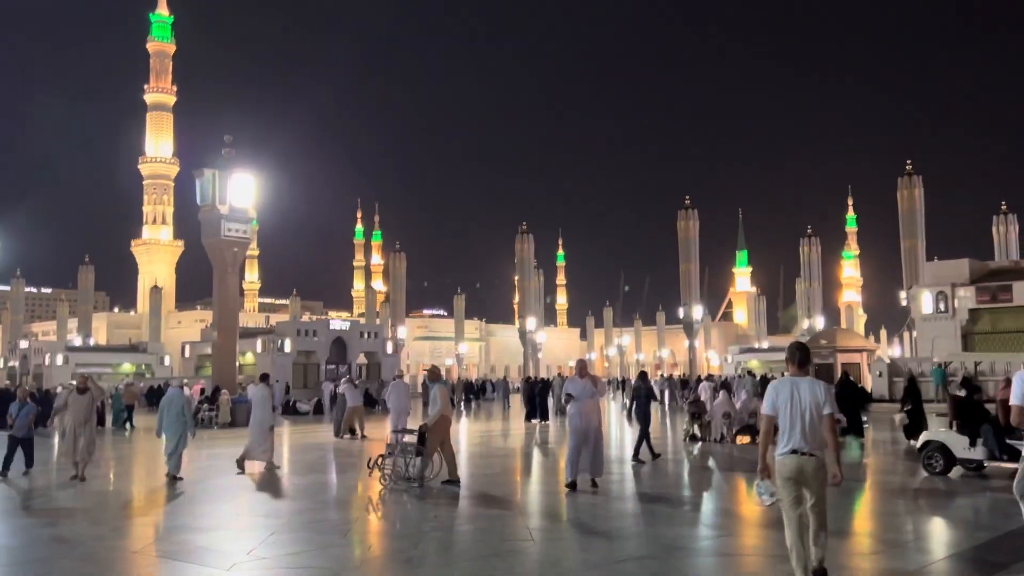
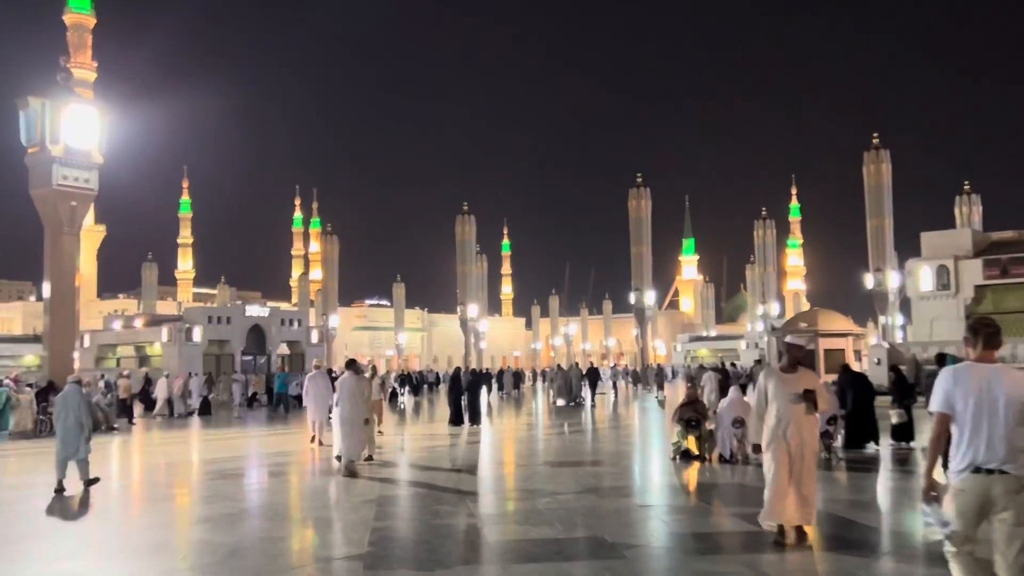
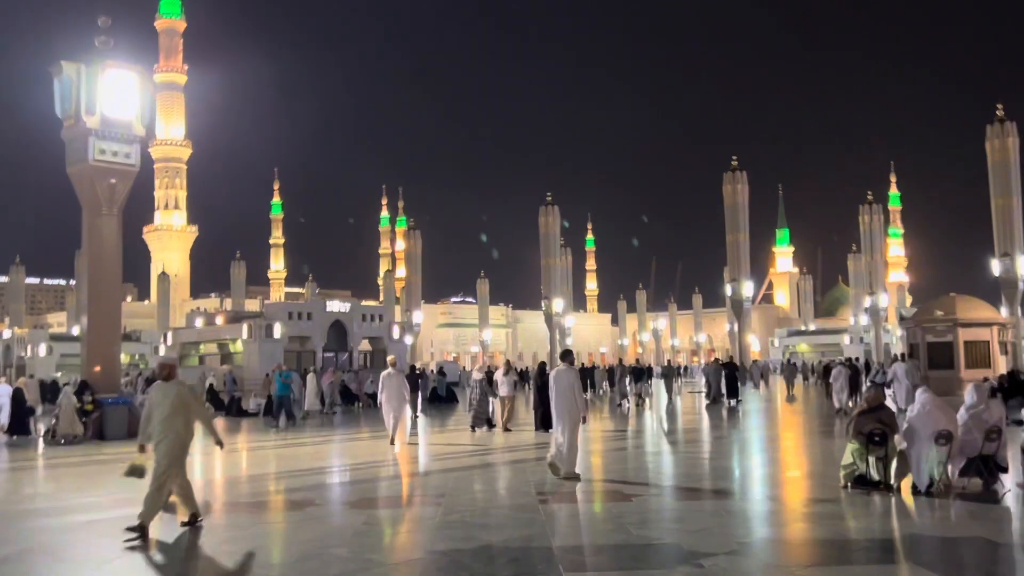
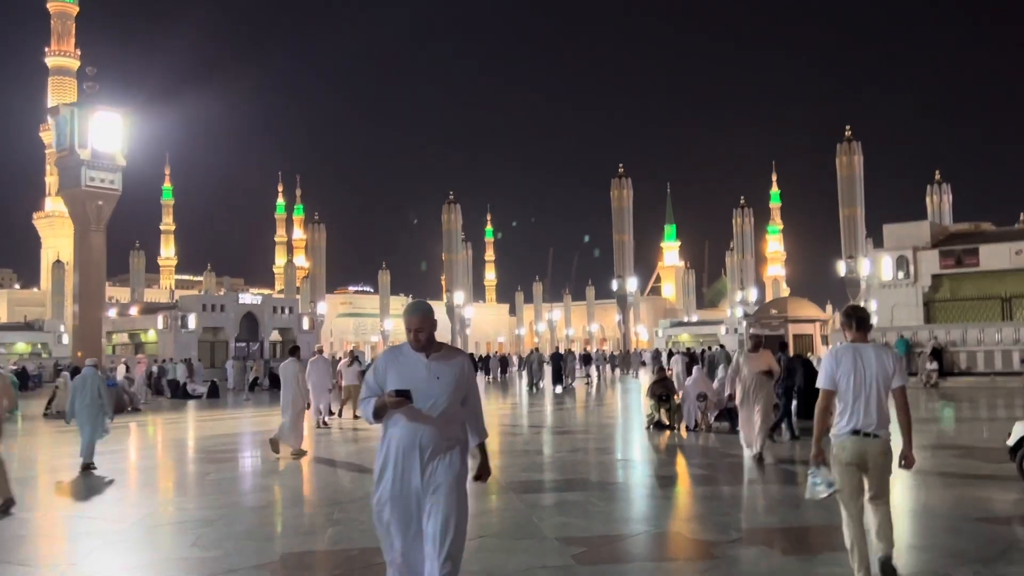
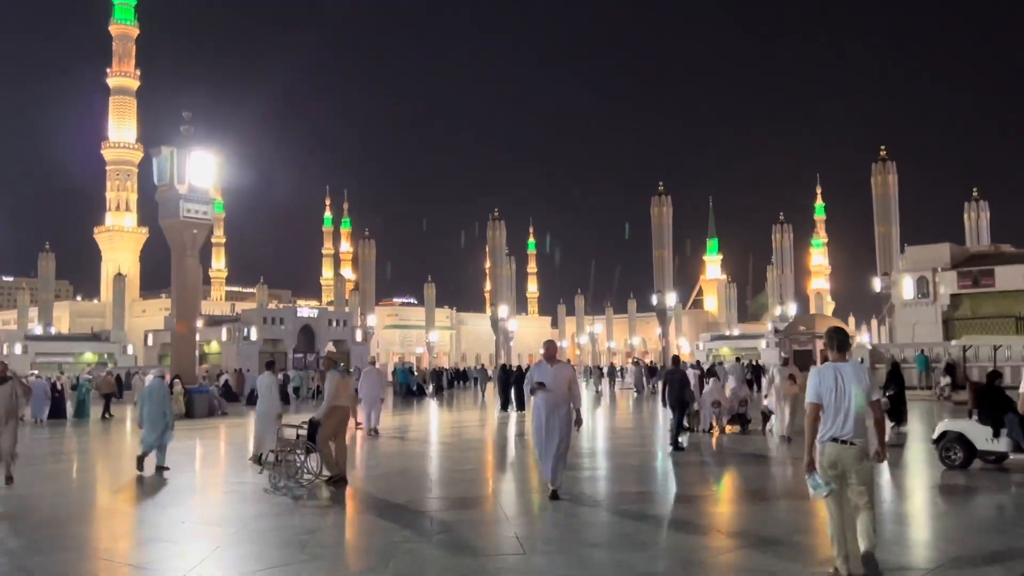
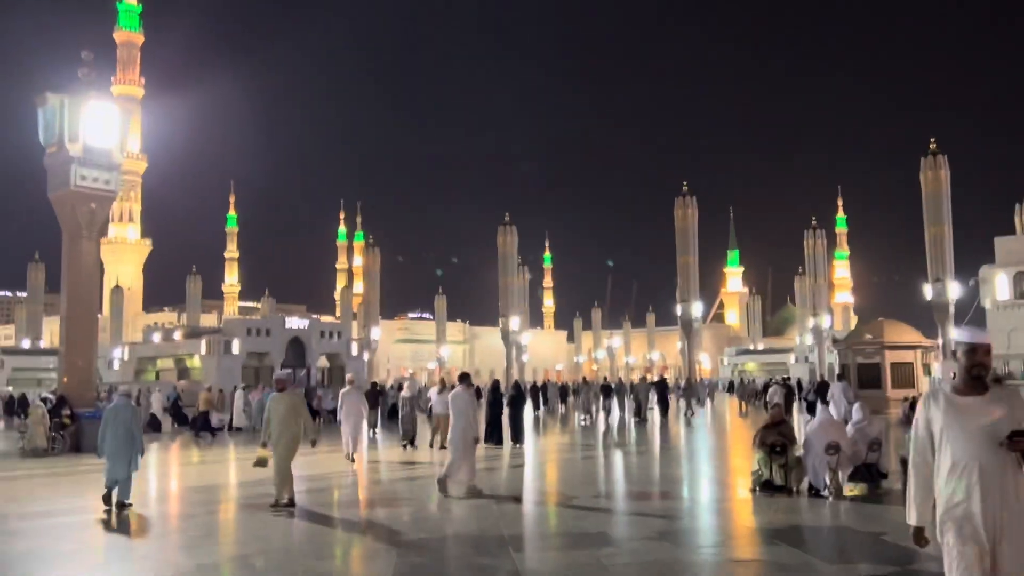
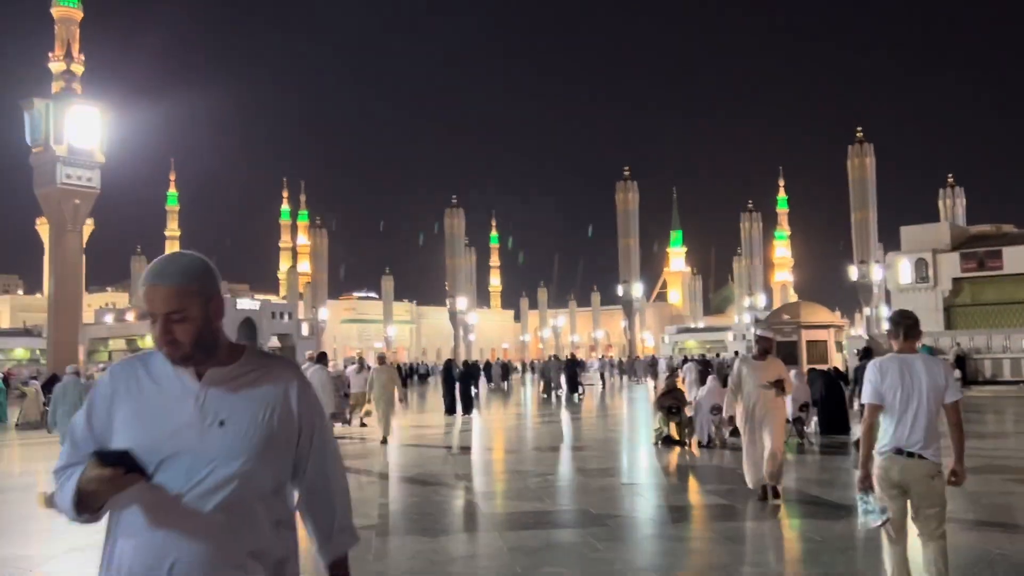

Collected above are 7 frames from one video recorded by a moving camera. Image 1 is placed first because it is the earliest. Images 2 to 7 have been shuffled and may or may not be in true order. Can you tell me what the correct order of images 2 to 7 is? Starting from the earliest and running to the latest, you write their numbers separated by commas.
5, 4, 7, 2, 6, 3
